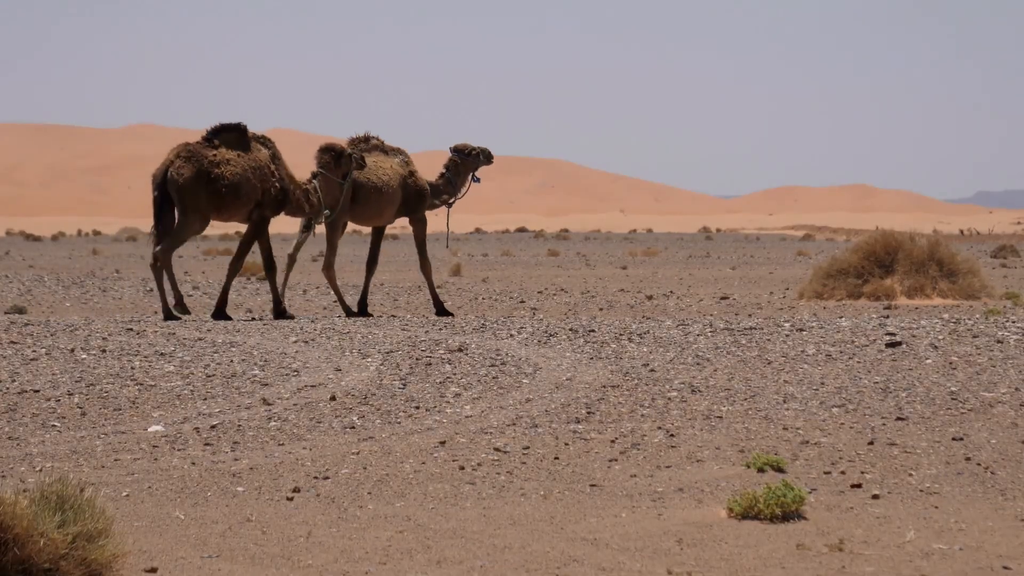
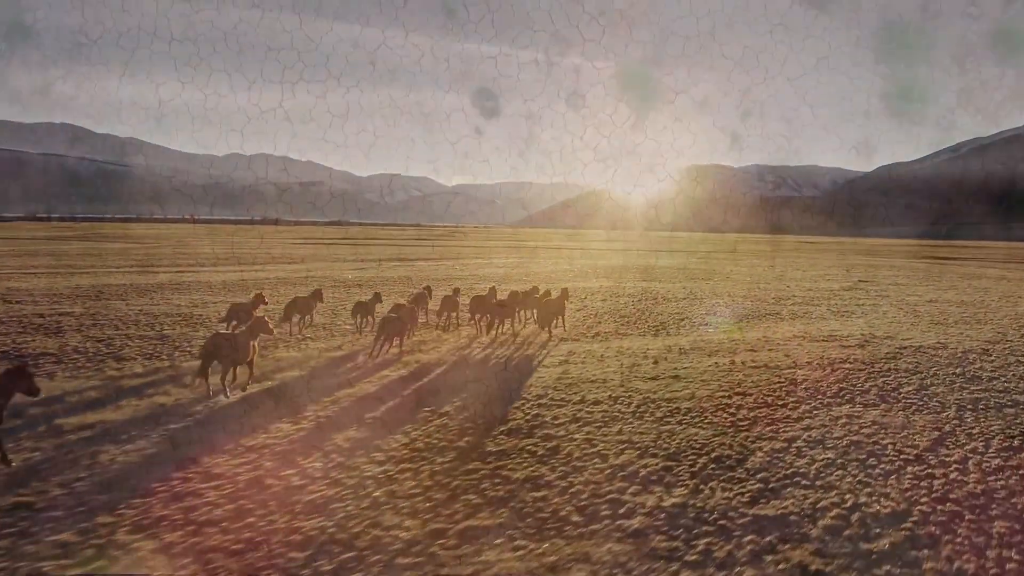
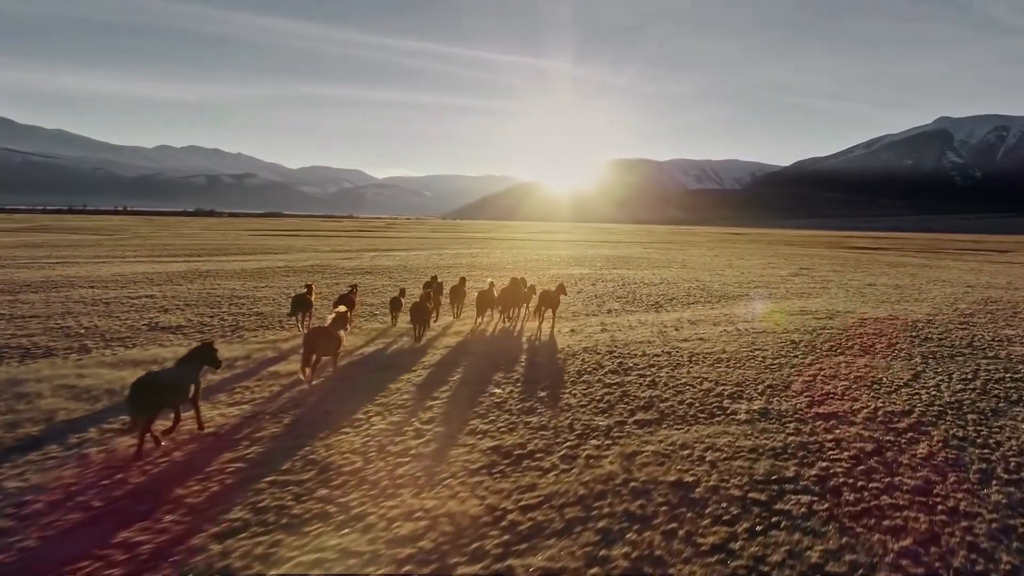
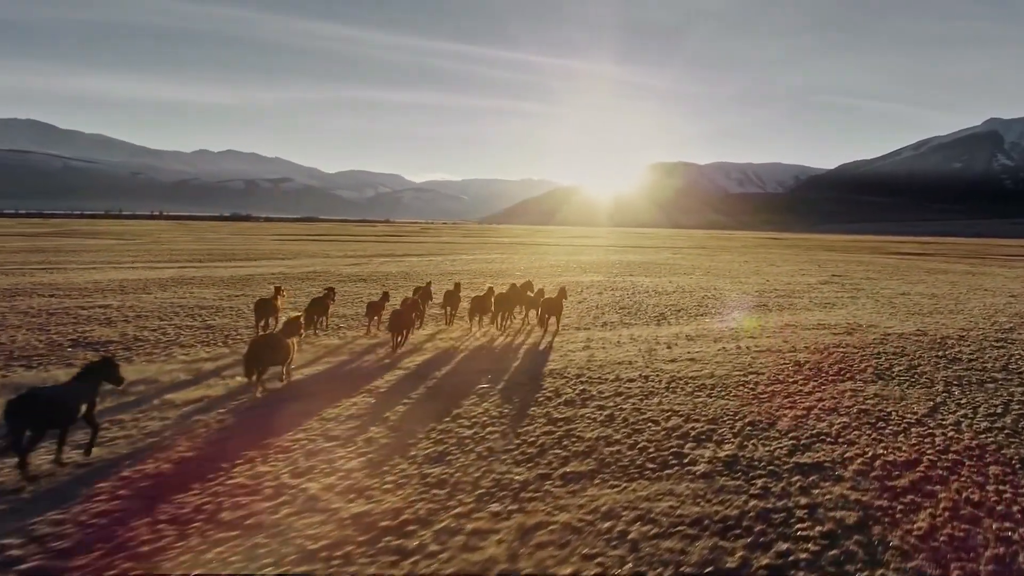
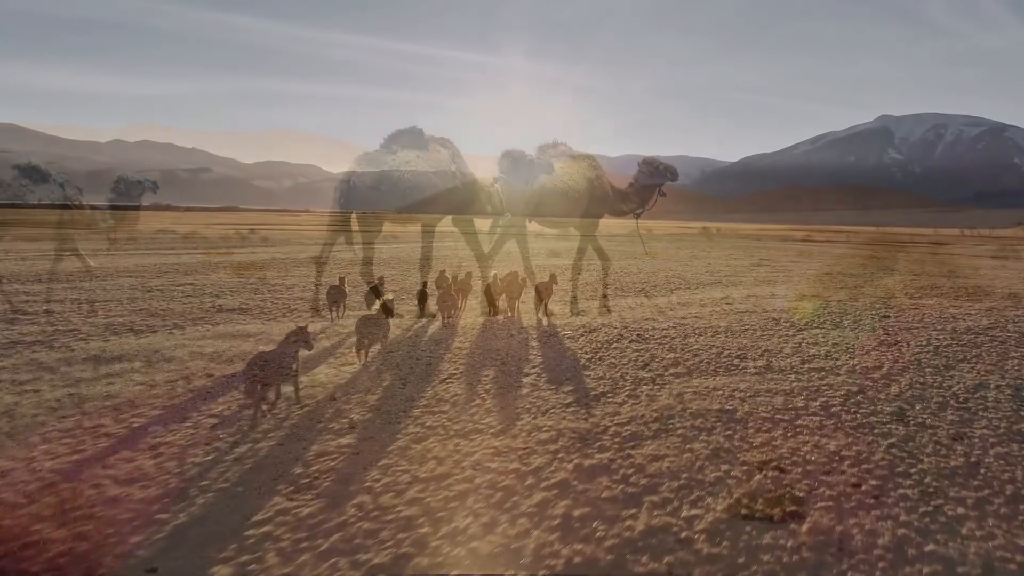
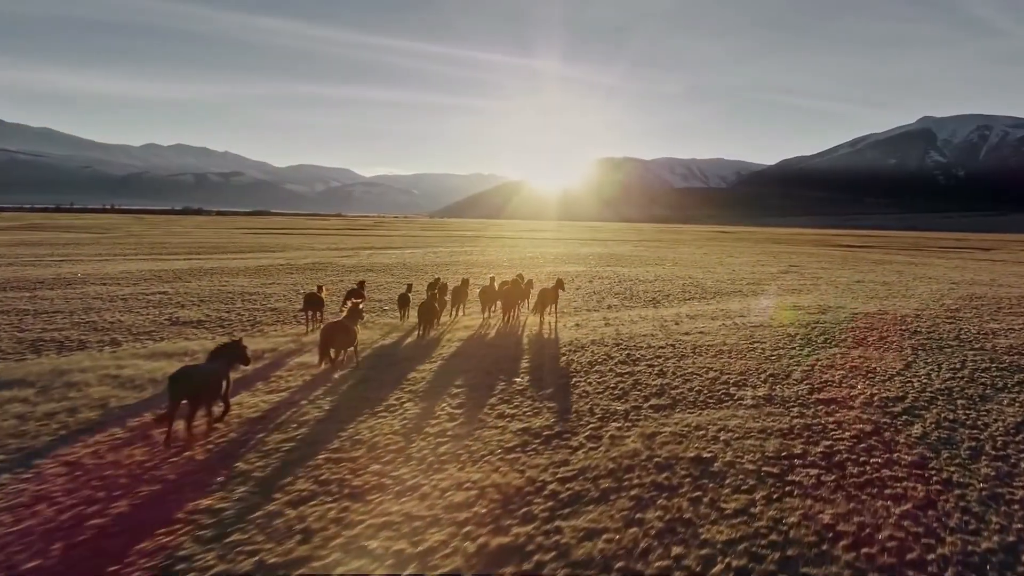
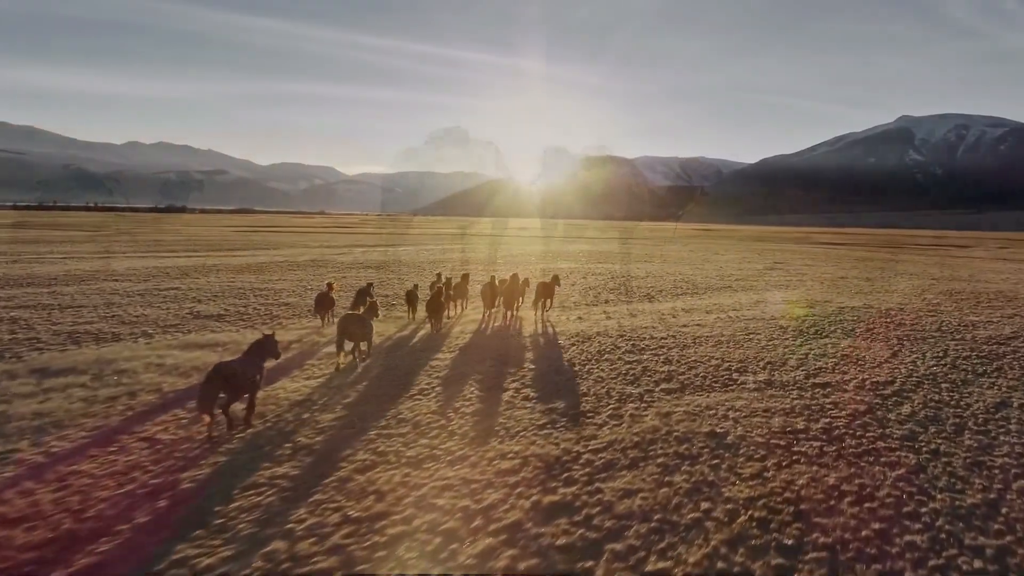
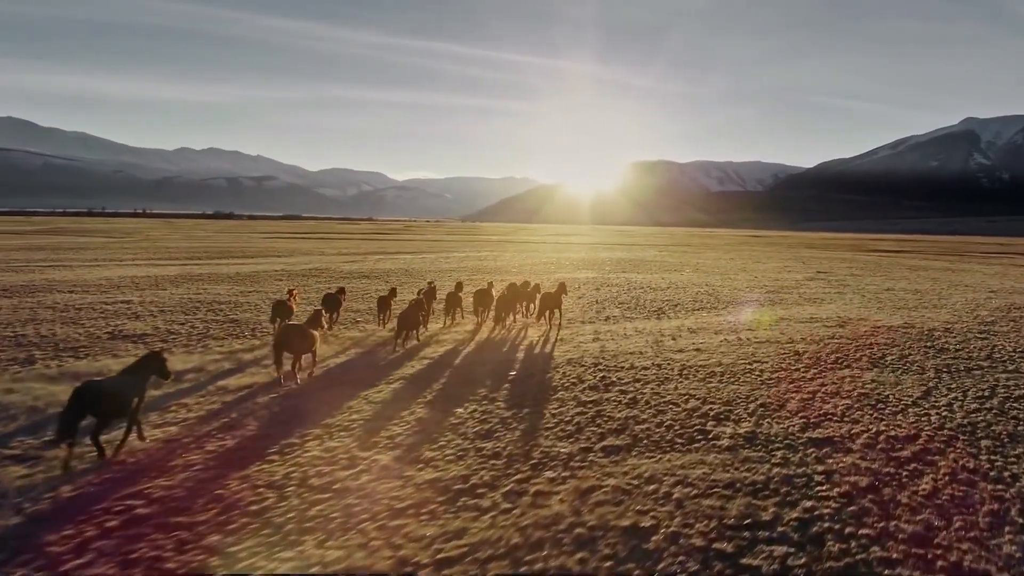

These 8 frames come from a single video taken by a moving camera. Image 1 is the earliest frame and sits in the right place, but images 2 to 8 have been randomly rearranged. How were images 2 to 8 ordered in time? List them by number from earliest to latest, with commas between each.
5, 7, 6, 3, 8, 4, 2
